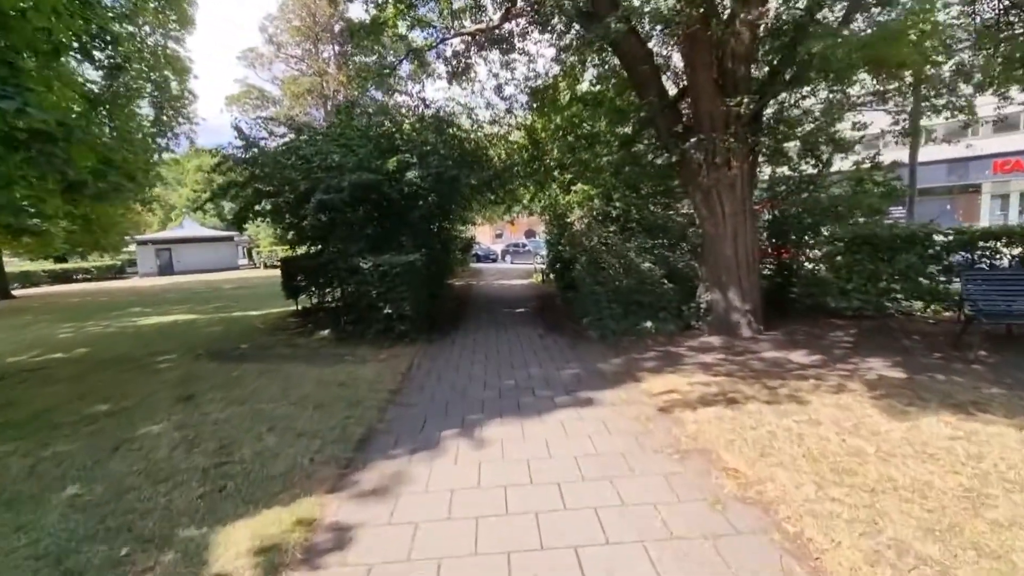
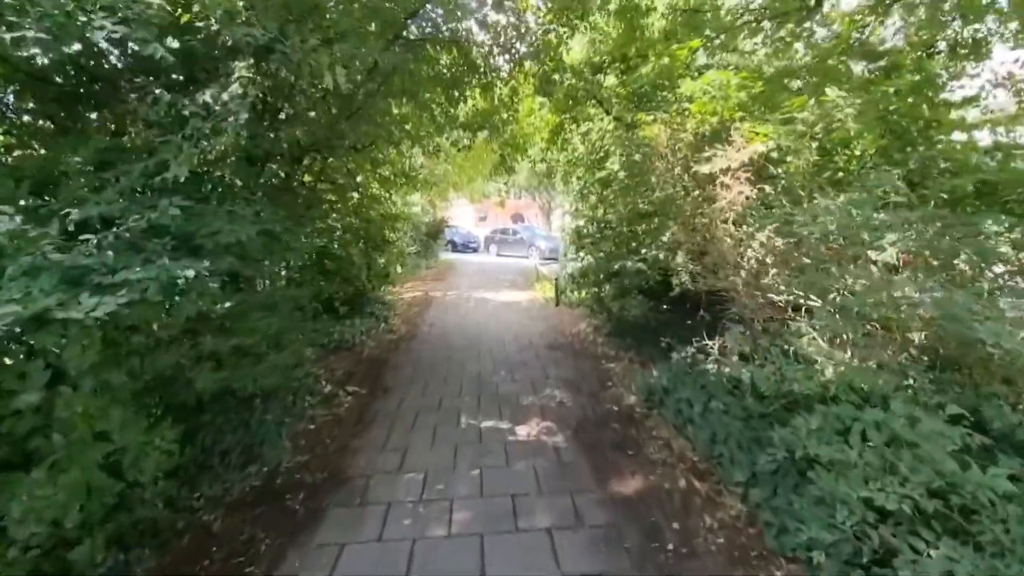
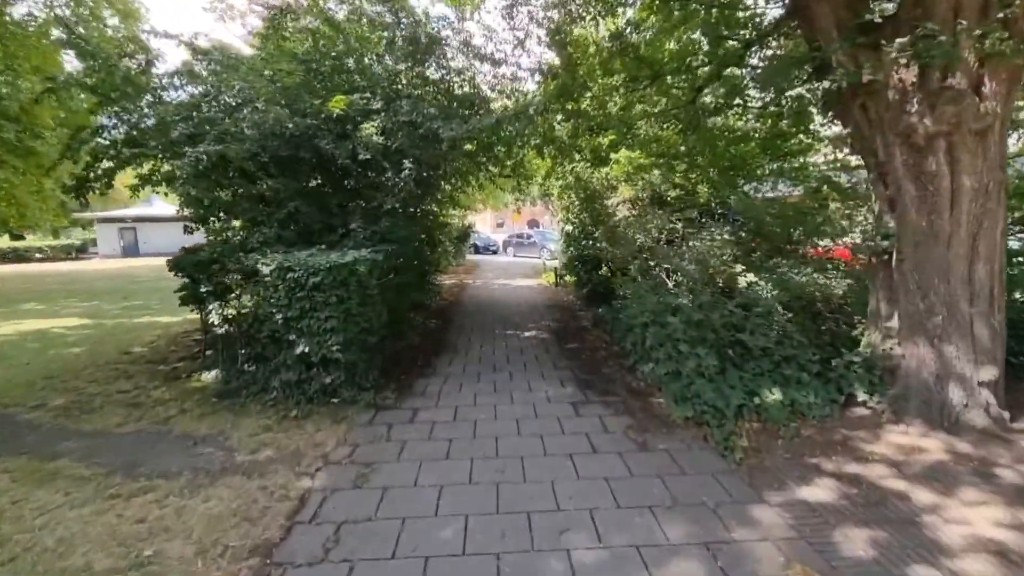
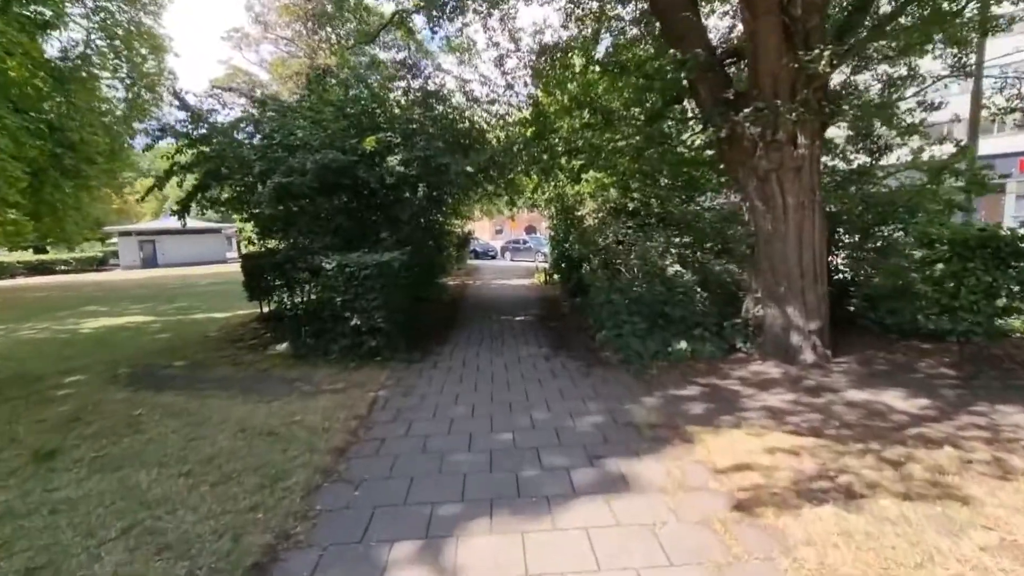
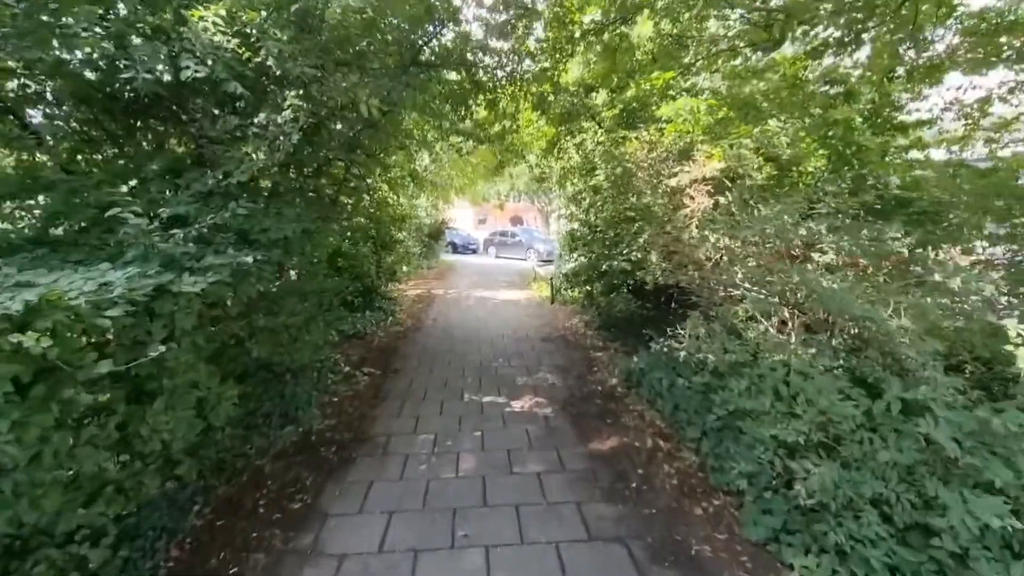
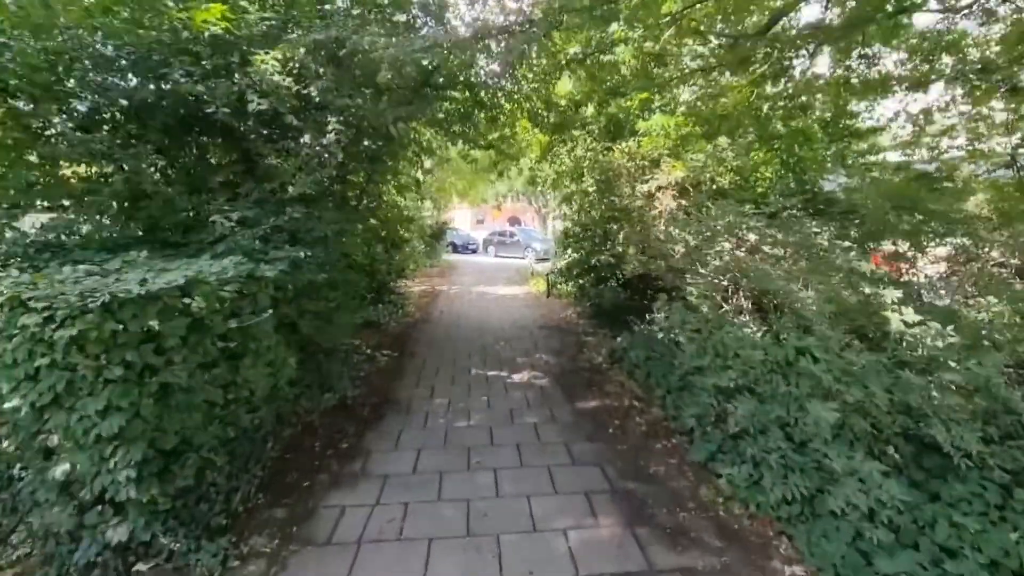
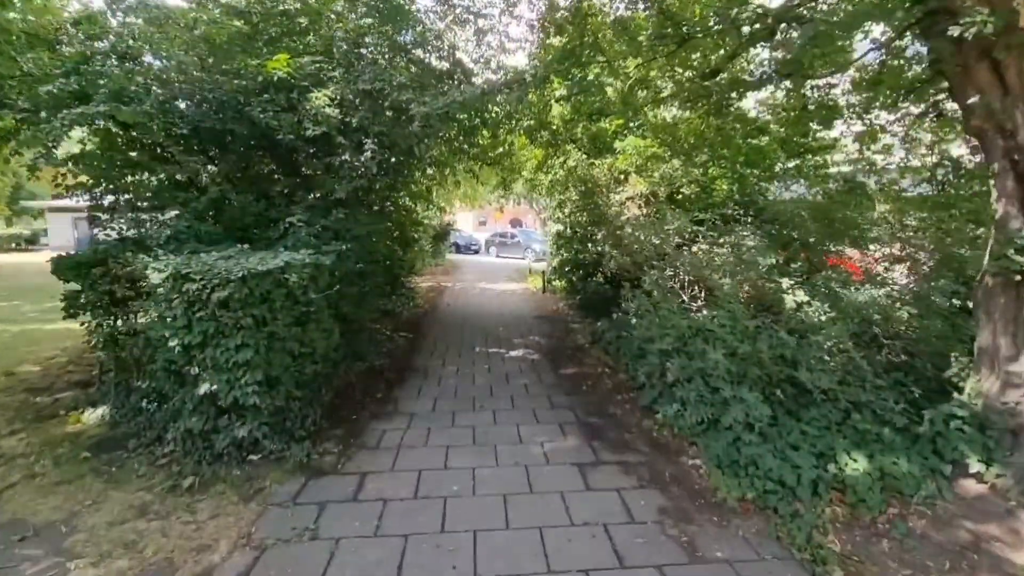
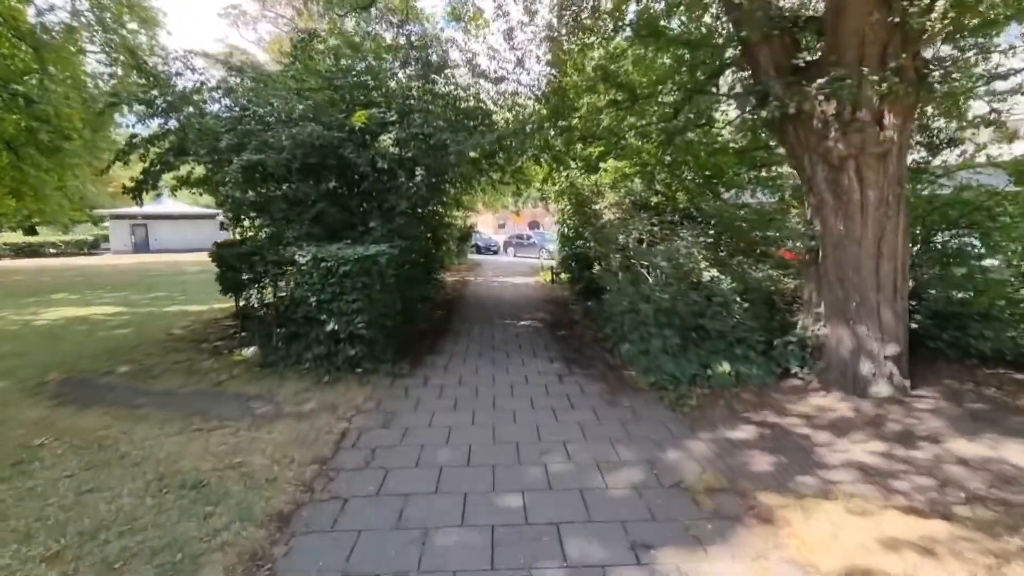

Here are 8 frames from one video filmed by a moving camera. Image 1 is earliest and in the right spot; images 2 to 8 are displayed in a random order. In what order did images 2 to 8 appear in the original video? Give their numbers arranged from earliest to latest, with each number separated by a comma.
4, 8, 3, 7, 6, 5, 2
